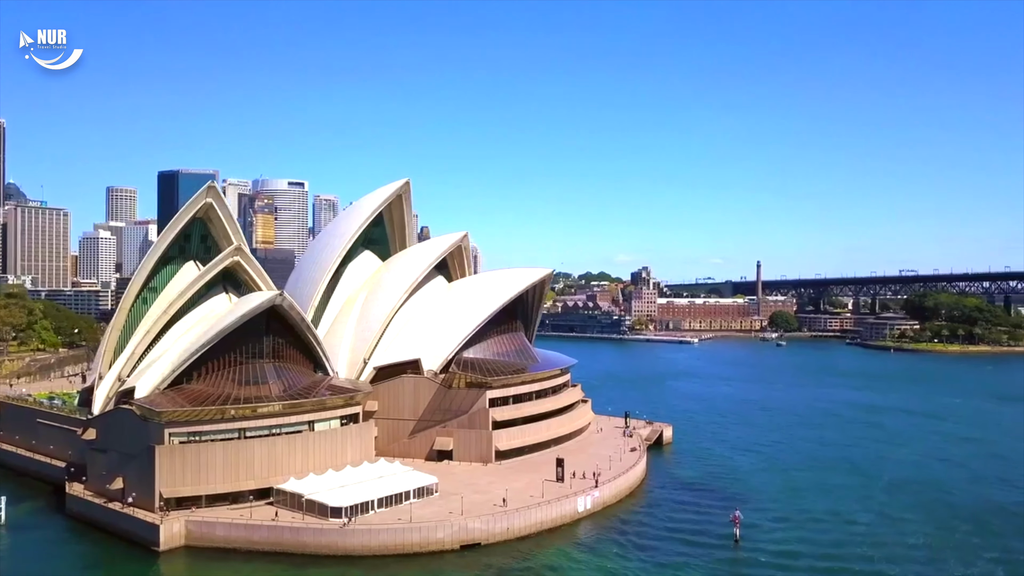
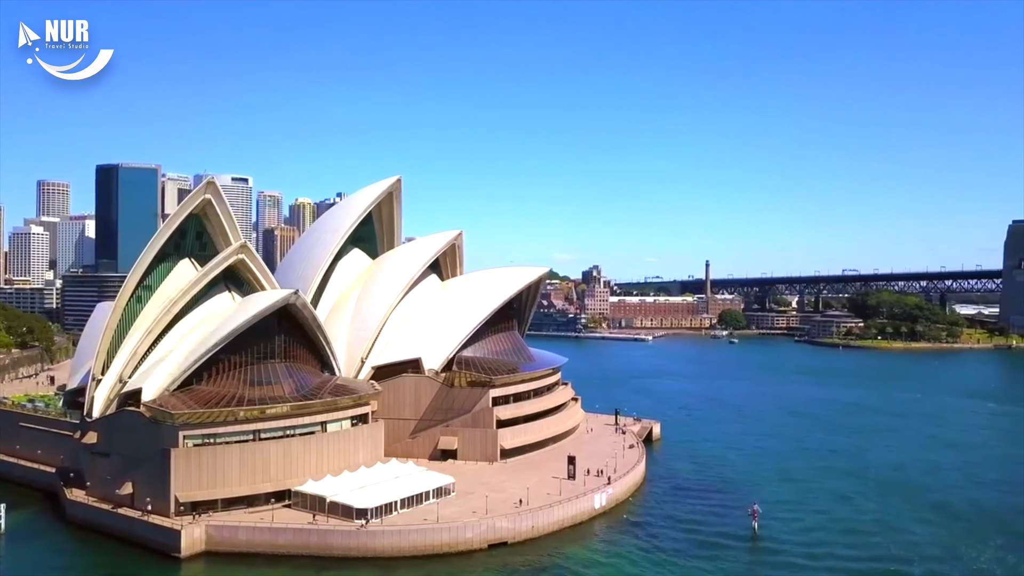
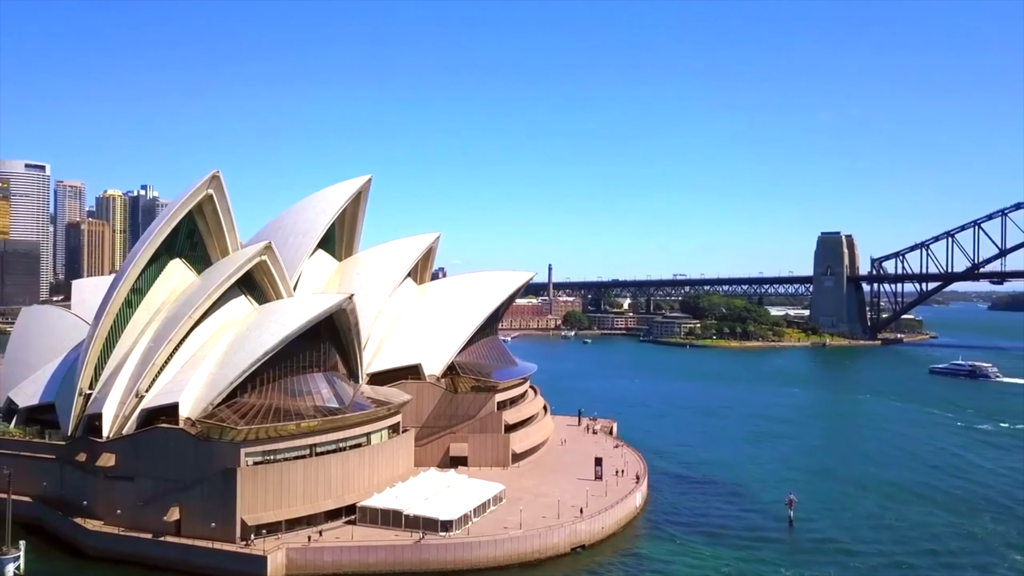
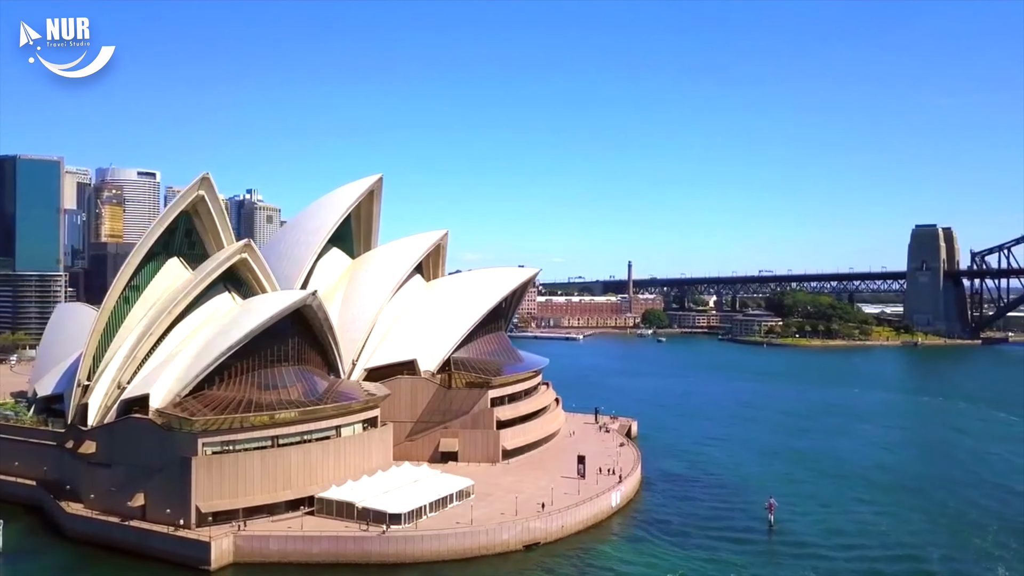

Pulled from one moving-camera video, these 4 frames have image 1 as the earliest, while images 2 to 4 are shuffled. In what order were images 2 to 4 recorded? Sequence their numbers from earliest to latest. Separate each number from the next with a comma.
2, 4, 3
